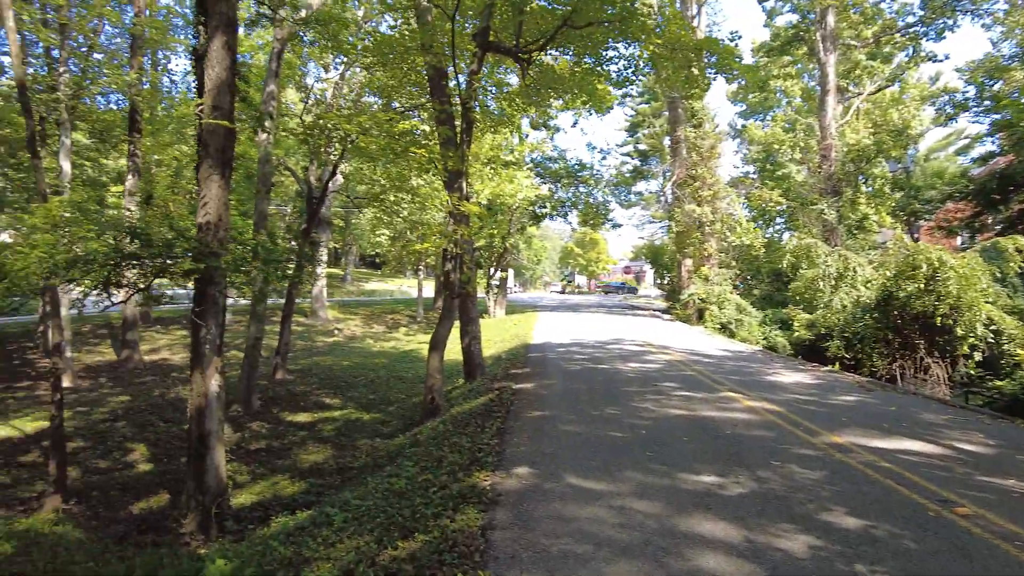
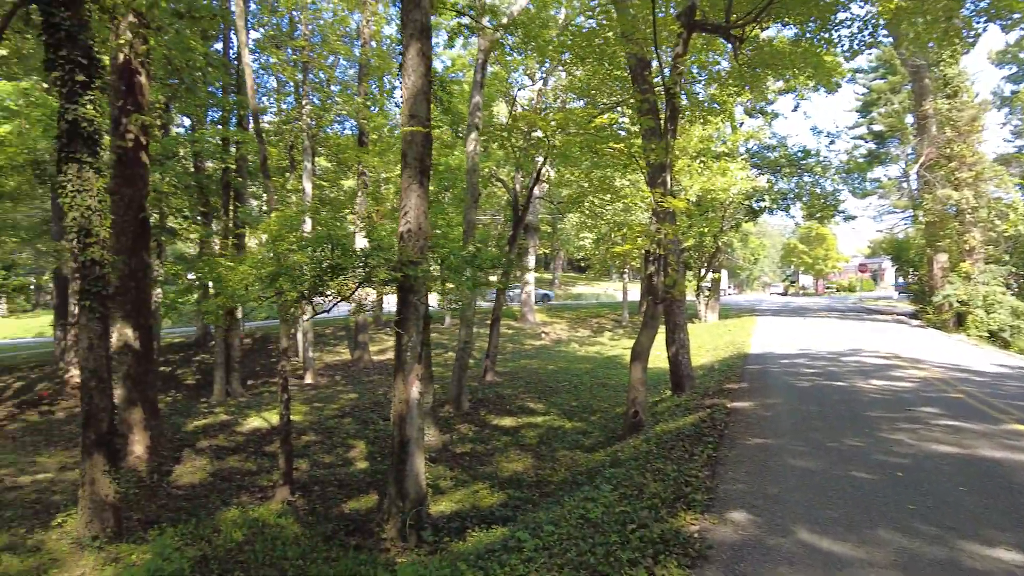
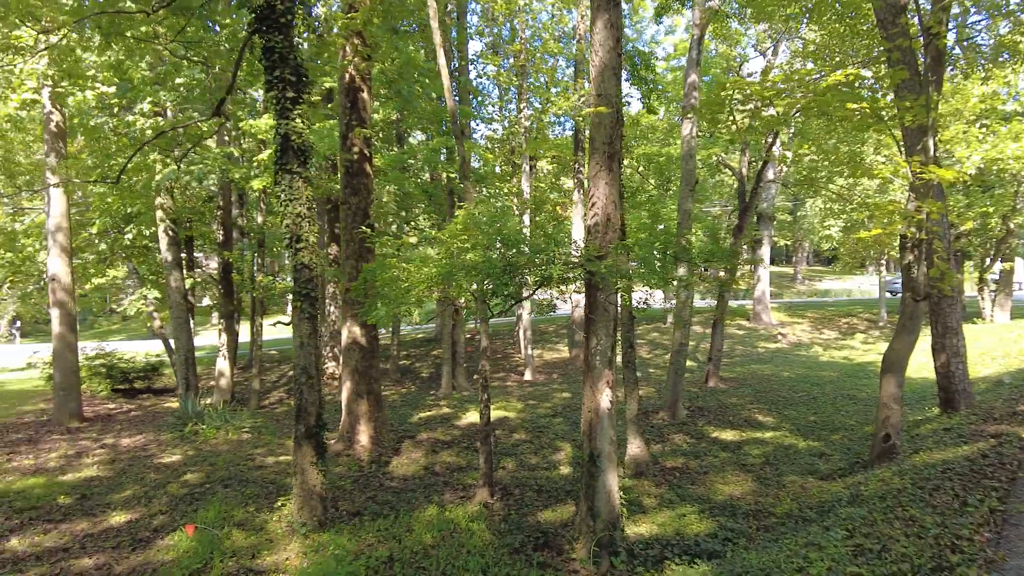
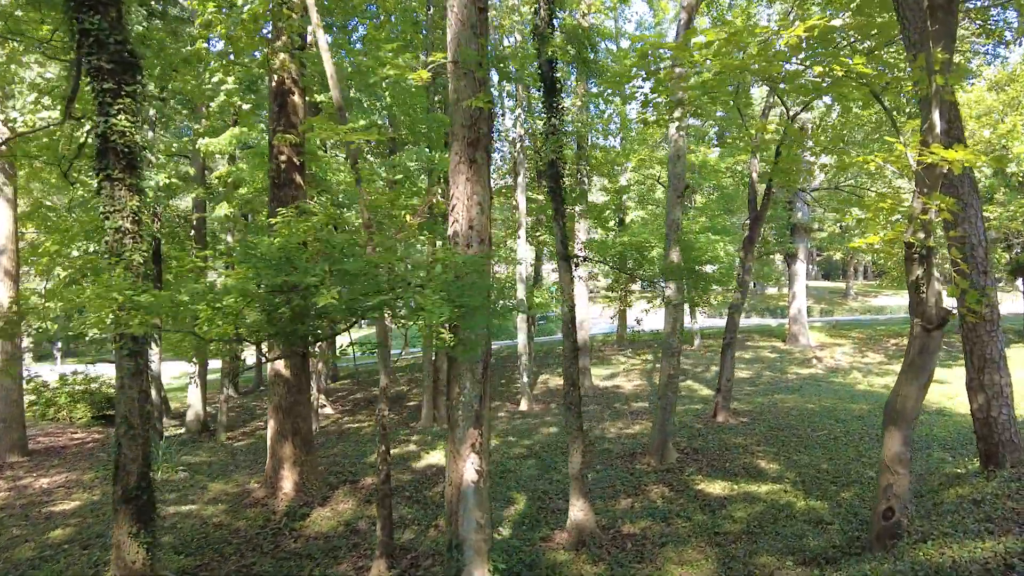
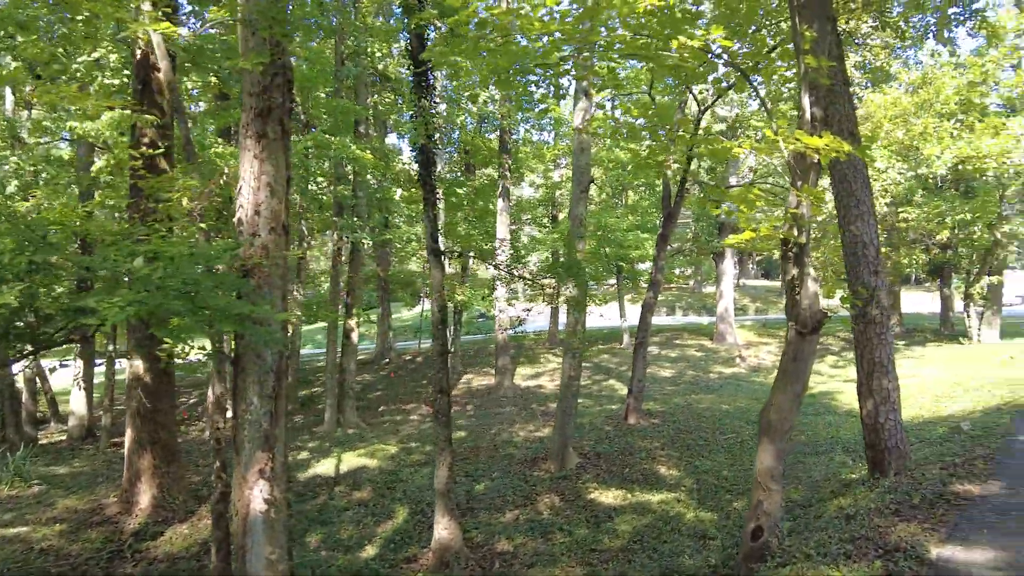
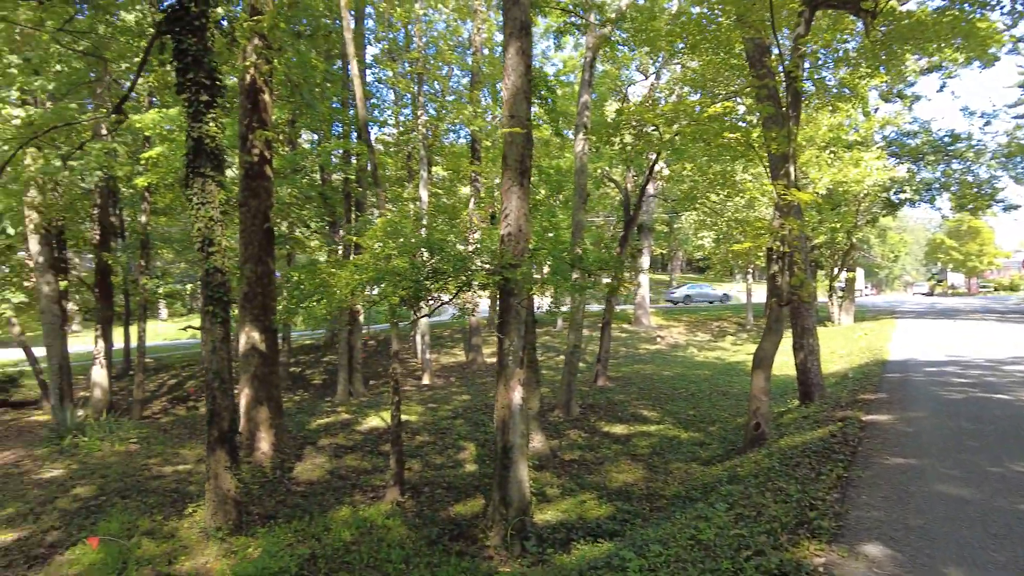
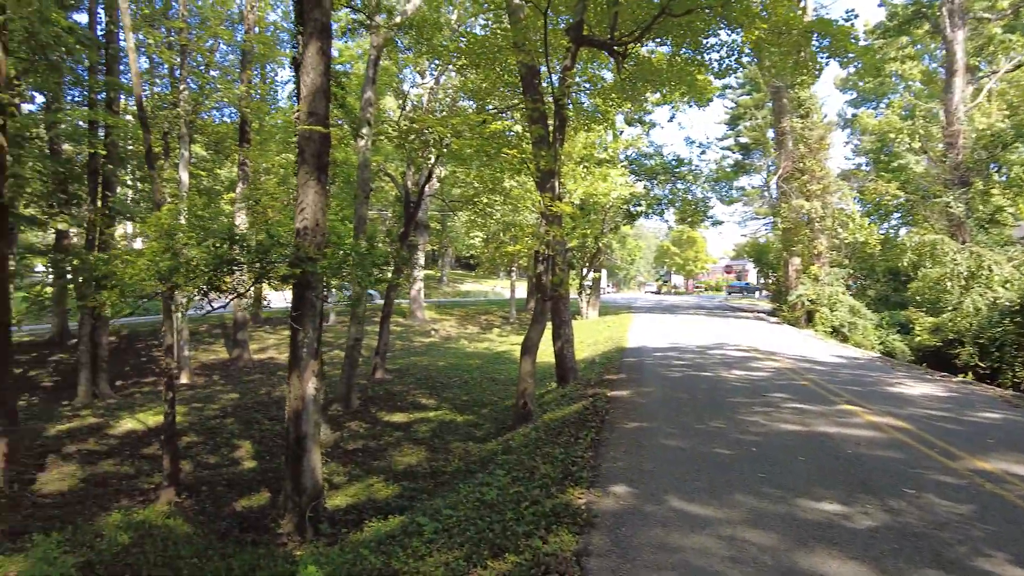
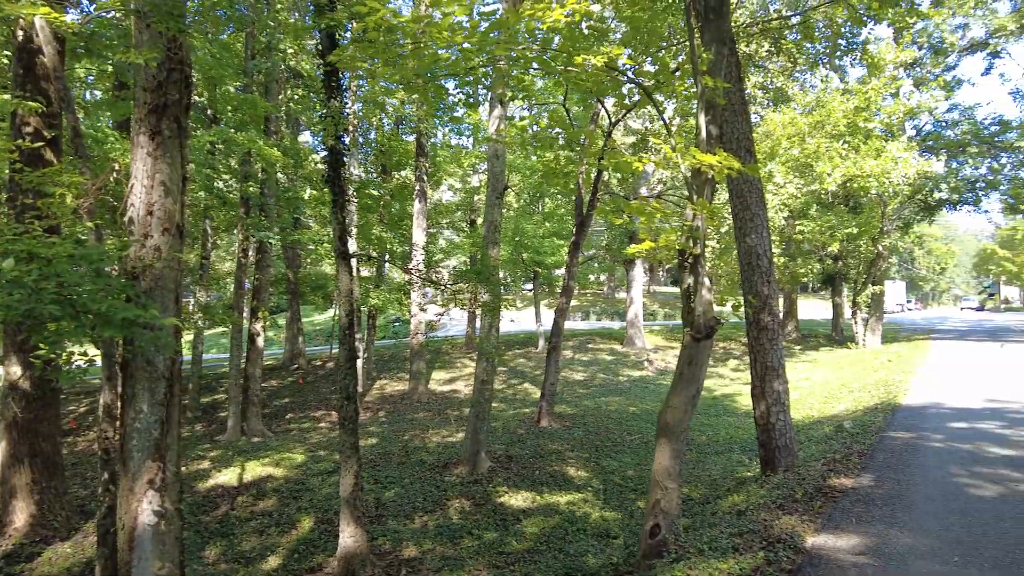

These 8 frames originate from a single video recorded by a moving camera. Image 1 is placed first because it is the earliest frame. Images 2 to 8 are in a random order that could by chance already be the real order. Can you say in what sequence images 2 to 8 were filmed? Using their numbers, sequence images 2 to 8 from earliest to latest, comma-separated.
7, 2, 6, 3, 4, 5, 8
